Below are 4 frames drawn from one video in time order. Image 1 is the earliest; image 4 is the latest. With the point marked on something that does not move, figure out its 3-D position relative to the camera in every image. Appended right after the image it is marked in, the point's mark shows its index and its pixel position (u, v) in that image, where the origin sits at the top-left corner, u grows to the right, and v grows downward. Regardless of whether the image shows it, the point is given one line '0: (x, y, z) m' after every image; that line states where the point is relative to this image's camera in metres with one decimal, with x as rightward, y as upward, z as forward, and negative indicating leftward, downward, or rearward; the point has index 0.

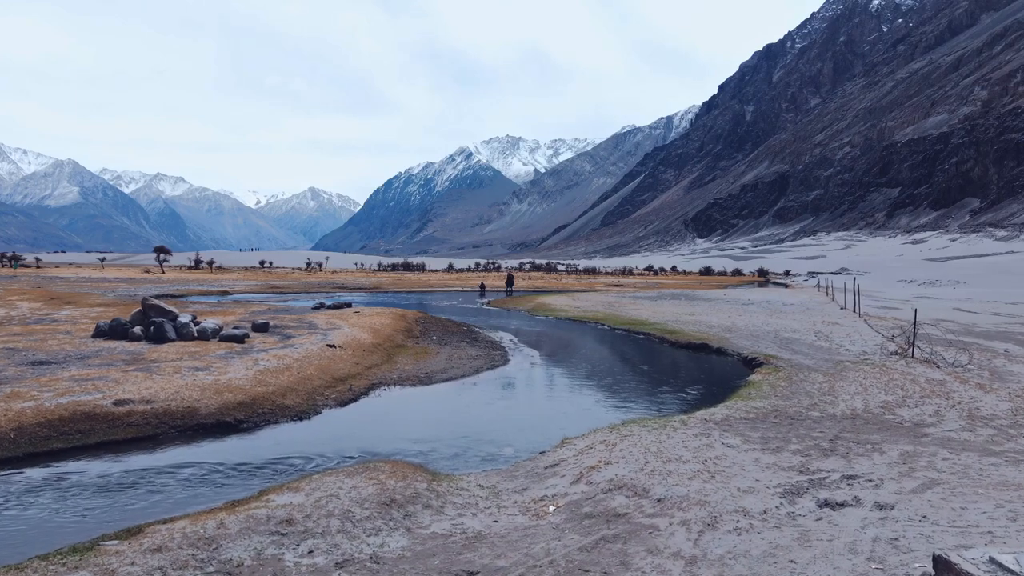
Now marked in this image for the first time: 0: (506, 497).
0: (-0.1, -3.8, +11.7) m
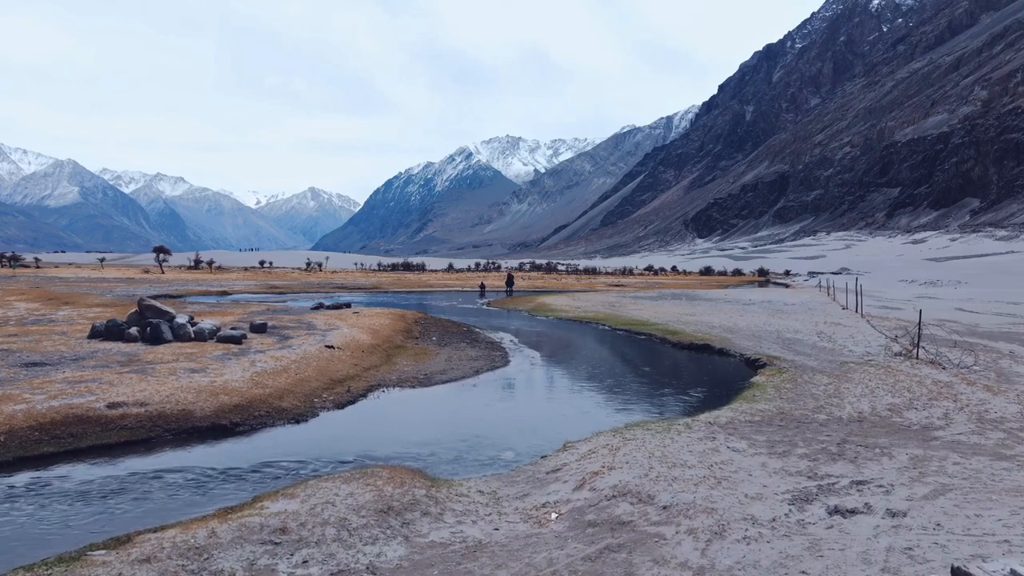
0: (-0.1, -3.8, +11.4) m
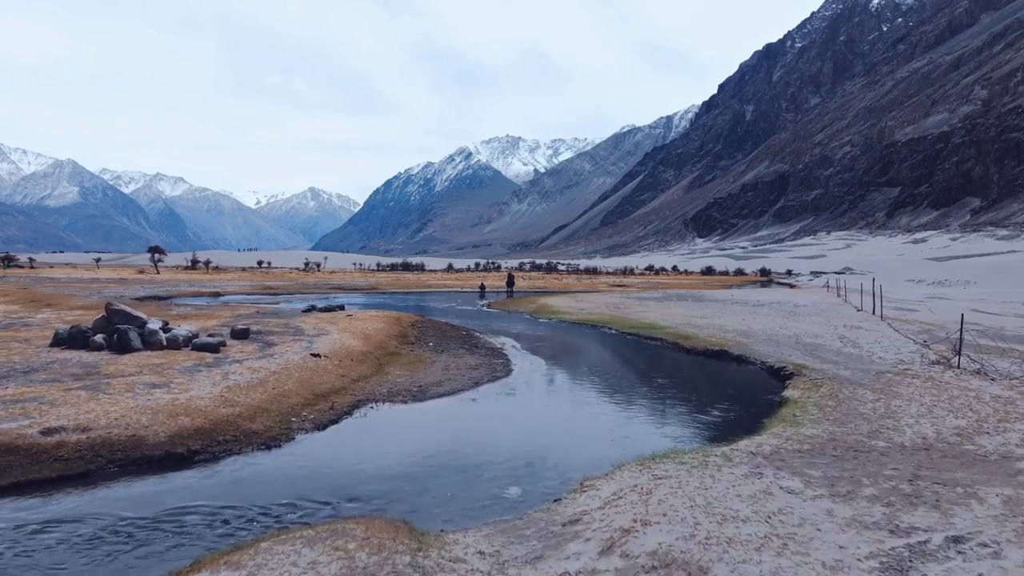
0: (0.0, -3.9, +9.0) m
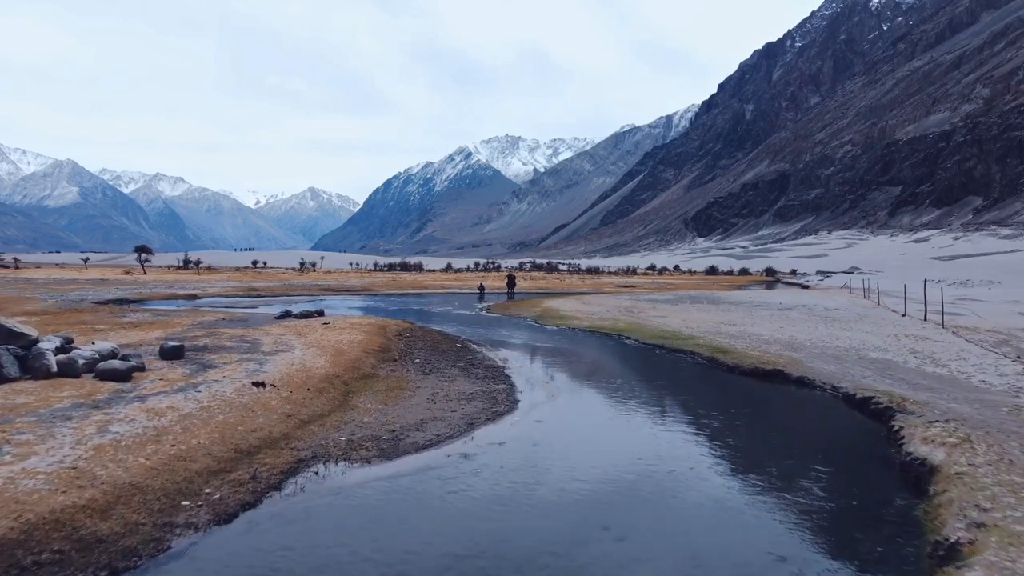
0: (+0.2, -4.1, +2.8) m
